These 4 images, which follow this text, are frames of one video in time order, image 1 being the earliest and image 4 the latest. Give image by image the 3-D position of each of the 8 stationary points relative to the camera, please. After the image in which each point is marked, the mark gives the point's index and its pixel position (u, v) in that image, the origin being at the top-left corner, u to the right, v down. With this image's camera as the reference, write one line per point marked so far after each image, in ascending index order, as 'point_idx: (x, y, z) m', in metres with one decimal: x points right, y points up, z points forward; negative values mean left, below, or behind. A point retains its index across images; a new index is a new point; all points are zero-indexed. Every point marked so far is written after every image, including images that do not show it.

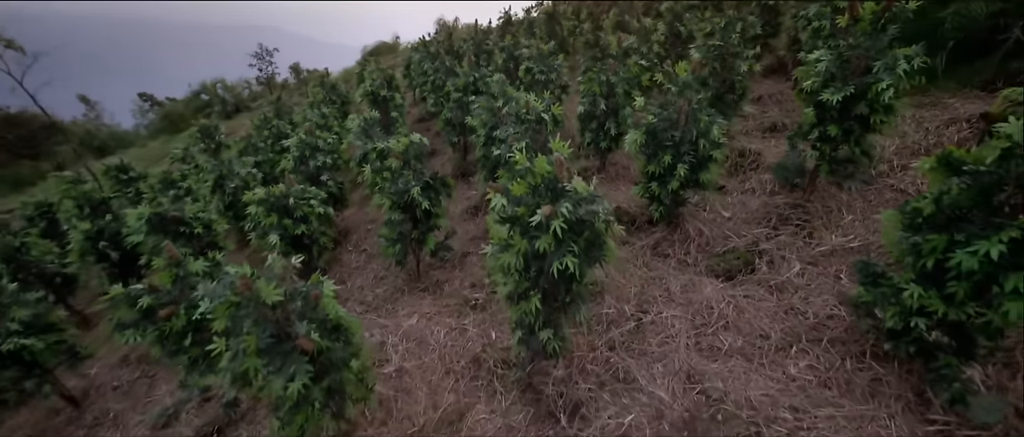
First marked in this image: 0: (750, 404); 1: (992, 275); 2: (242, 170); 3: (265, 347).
0: (+2.4, -1.8, +3.9) m
1: (+3.6, -0.4, +3.1) m
2: (-6.4, +1.1, +9.4) m
3: (-2.3, -1.1, +3.8) m
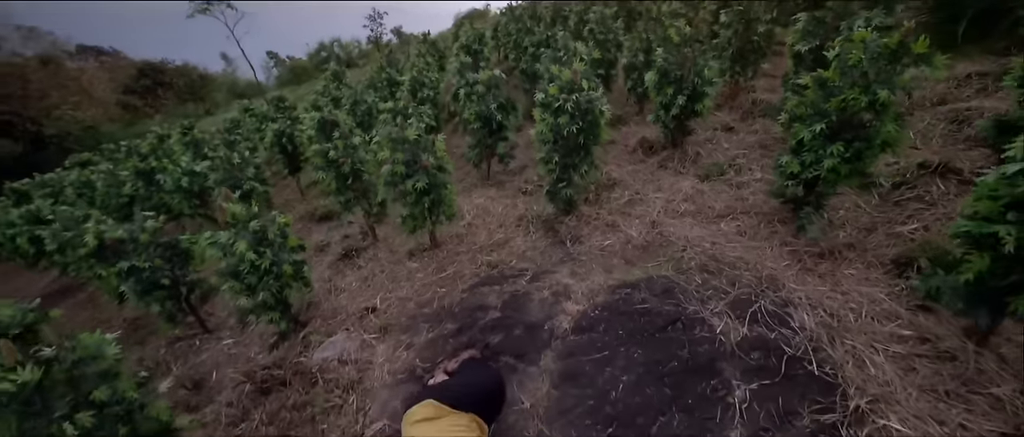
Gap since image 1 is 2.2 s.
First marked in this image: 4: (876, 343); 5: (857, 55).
0: (+2.7, -0.3, +6.2) m
1: (+3.9, +0.9, +5.1) m
2: (-4.6, +3.8, +12.9) m
3: (-1.8, +0.9, +6.9) m
4: (+3.7, -1.3, +4.1) m
5: (+4.1, +1.9, +4.7) m
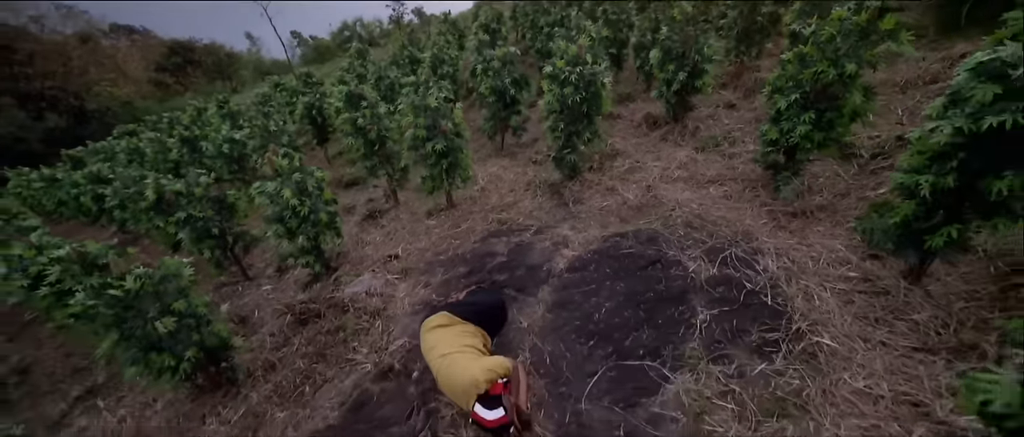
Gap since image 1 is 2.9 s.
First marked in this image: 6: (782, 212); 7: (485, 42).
0: (+2.8, +0.3, +6.9) m
1: (+4.0, +1.5, +5.6) m
2: (-4.1, +4.9, +13.7) m
3: (-1.6, +1.7, +7.7) m
4: (+3.7, -0.8, +4.8) m
5: (+4.2, +2.4, +5.3) m
6: (+4.1, +0.1, +6.1) m
7: (-0.8, +5.3, +12.1) m
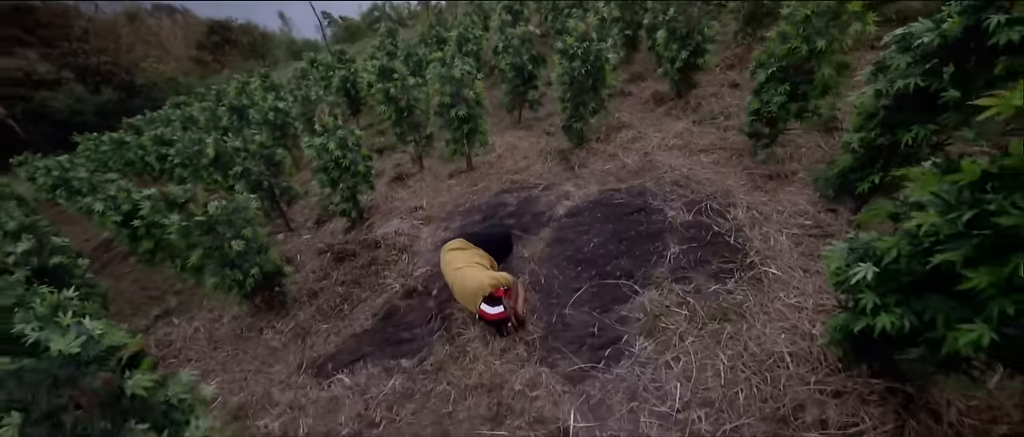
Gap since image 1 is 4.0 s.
0: (+3.0, +1.0, +7.7) m
1: (+4.2, +2.1, +6.4) m
2: (-3.3, +6.1, +14.7) m
3: (-1.3, +2.6, +8.7) m
4: (+3.8, -0.1, +5.6) m
5: (+4.4, +3.1, +6.0) m
6: (+4.2, +0.7, +6.9) m
7: (-0.2, +6.4, +13.0) m
